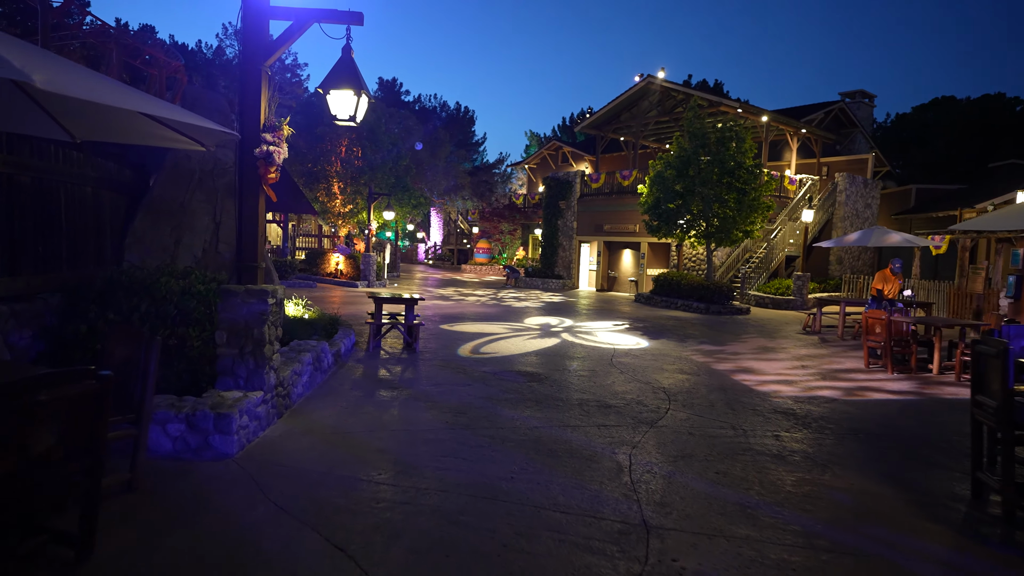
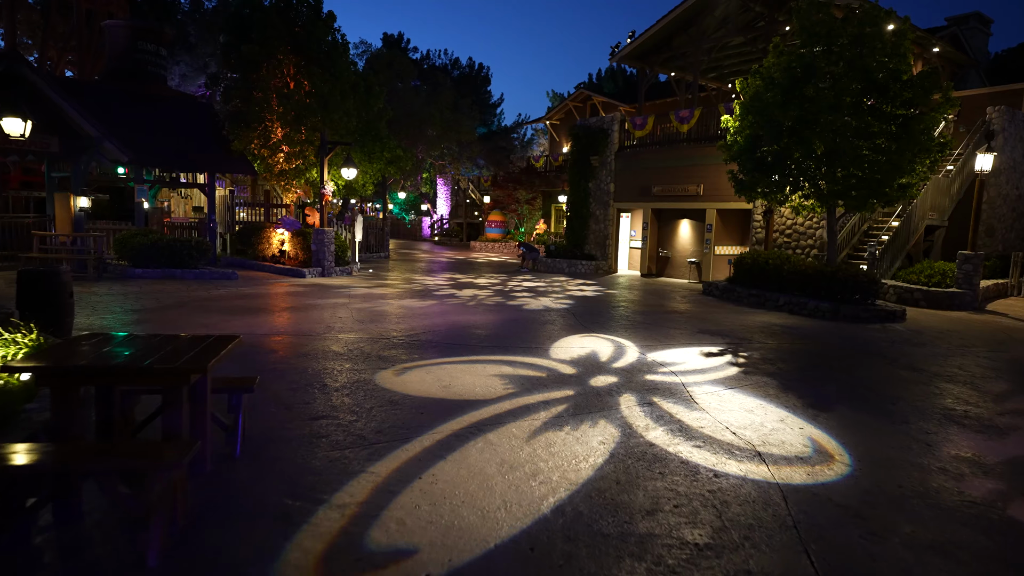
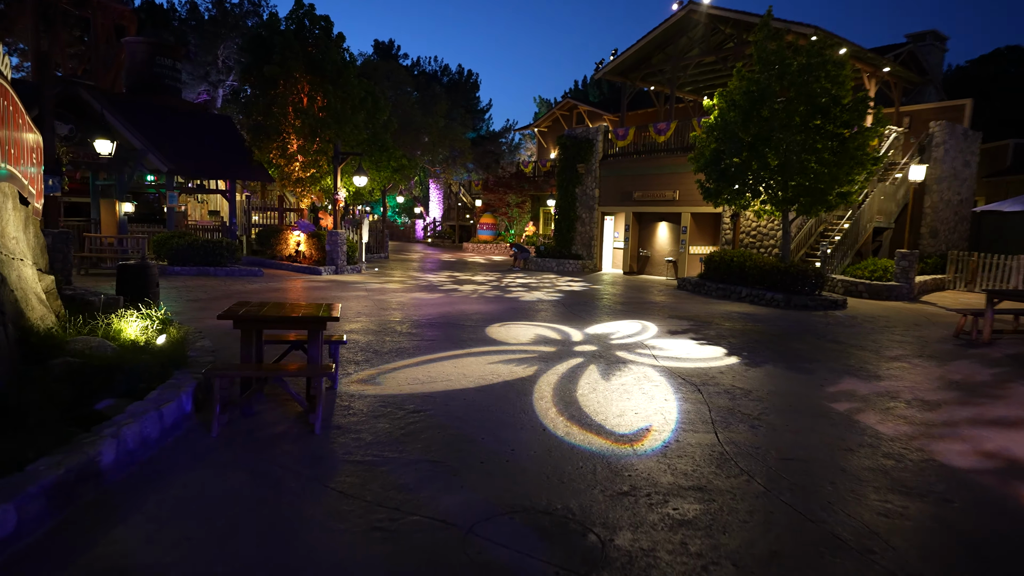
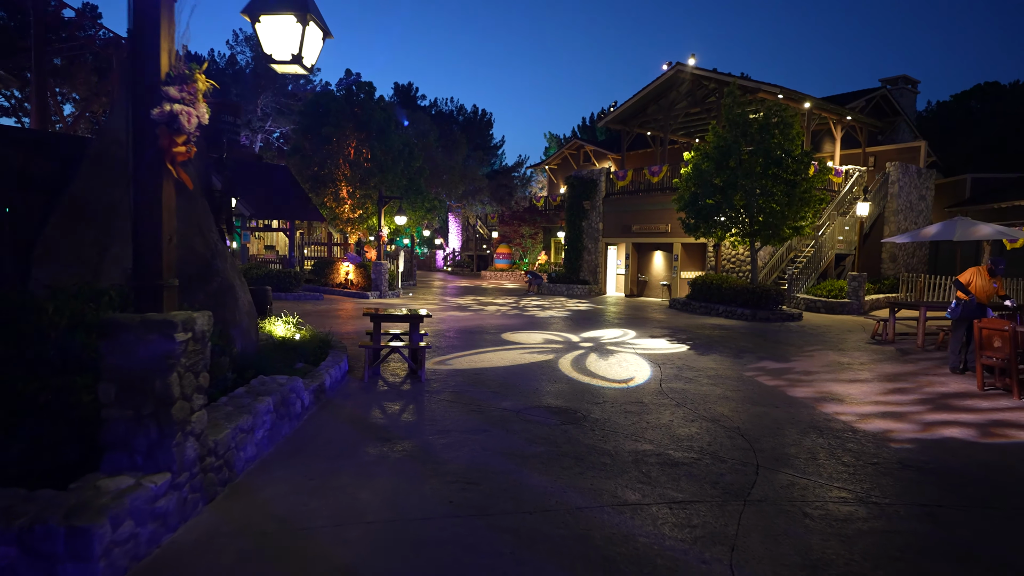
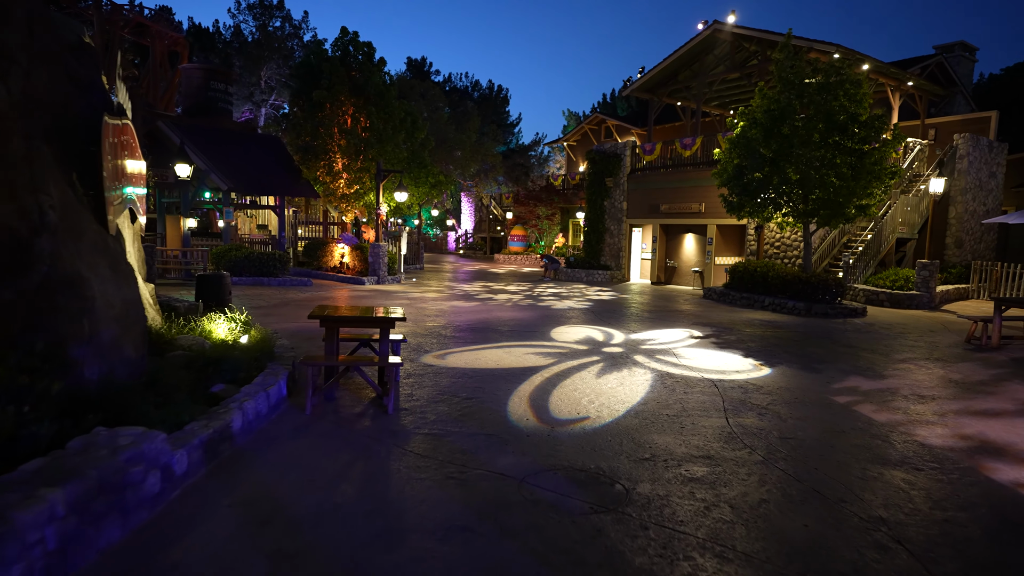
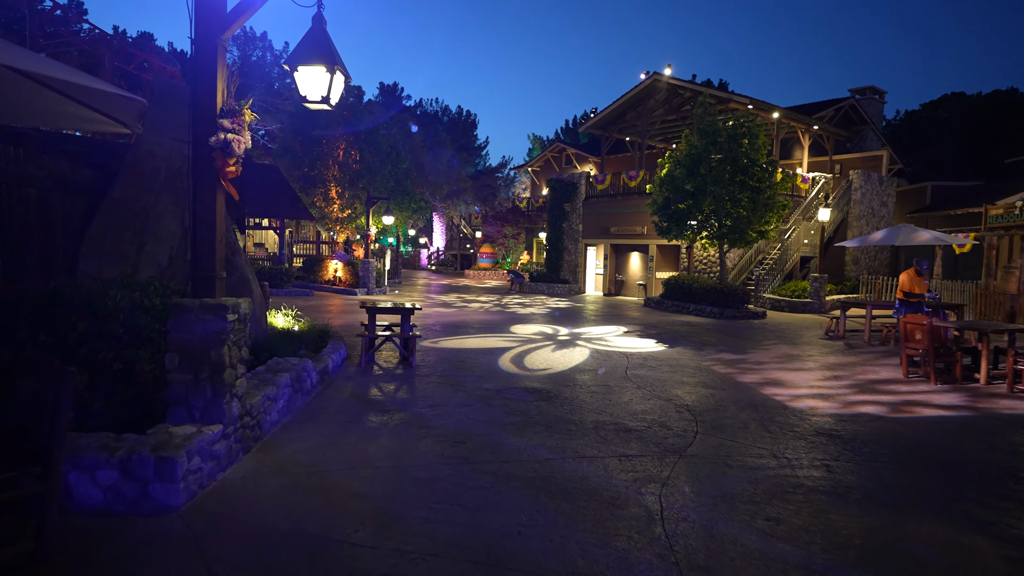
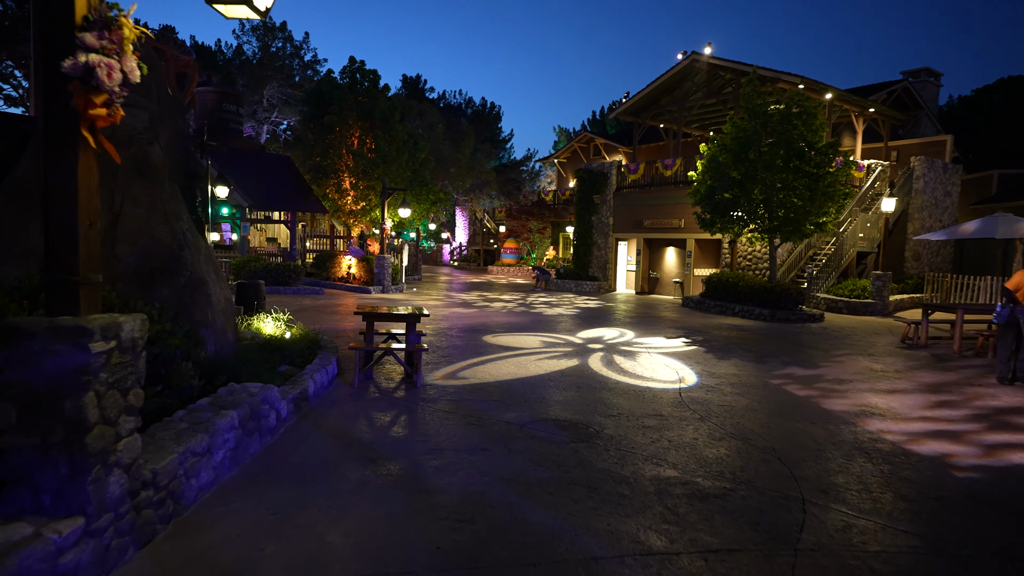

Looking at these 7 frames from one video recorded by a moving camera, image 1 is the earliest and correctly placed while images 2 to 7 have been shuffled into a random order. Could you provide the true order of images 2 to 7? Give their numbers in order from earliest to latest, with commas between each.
6, 4, 7, 5, 3, 2
